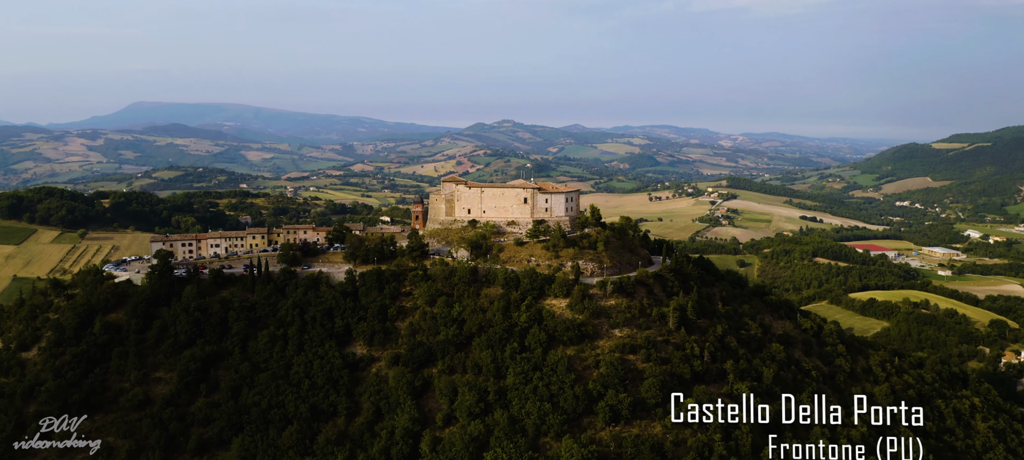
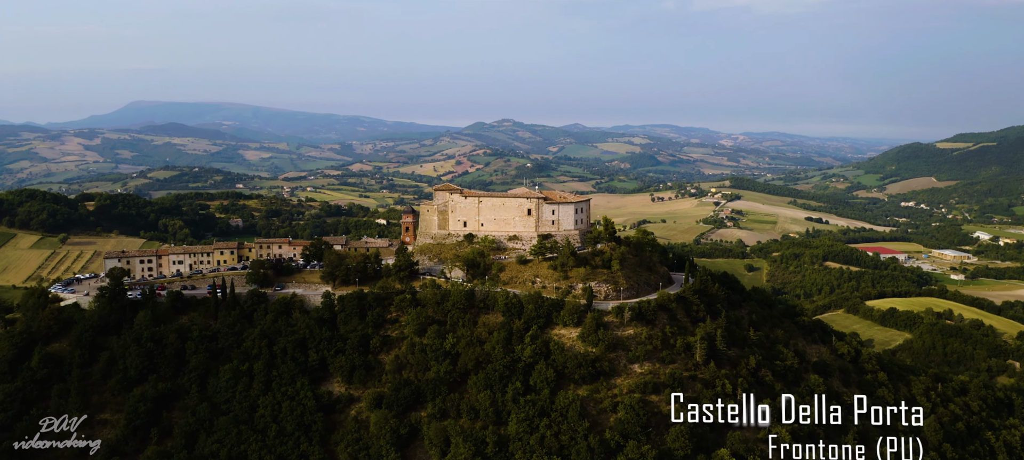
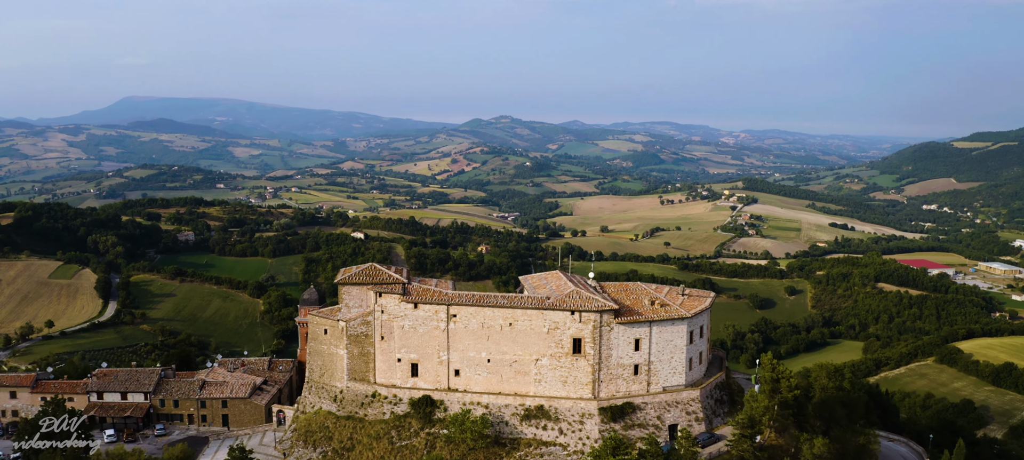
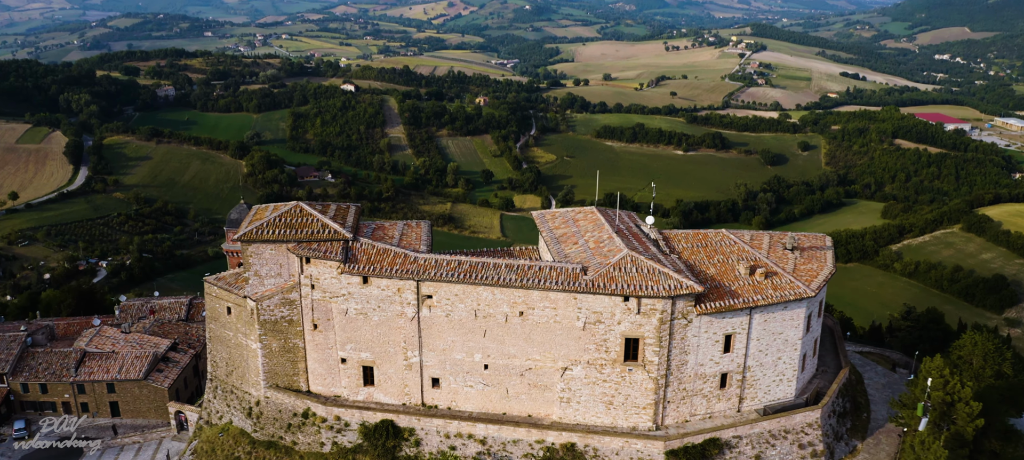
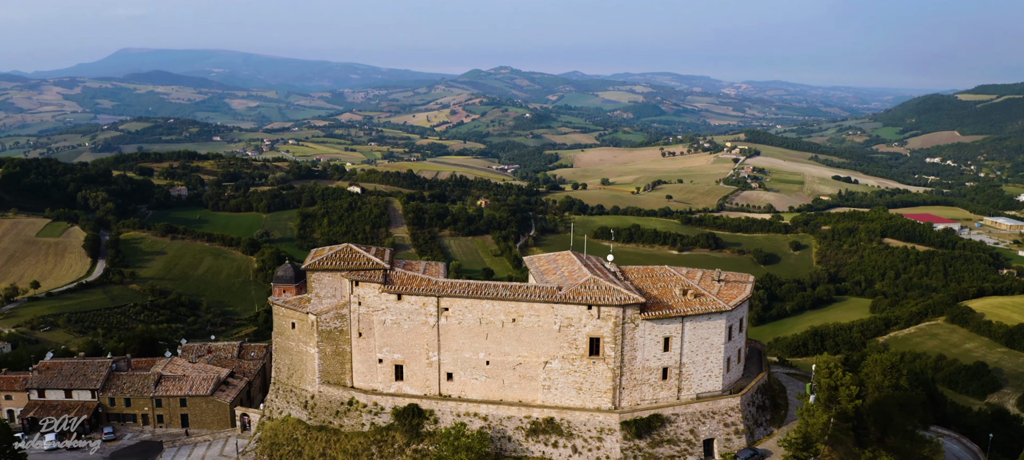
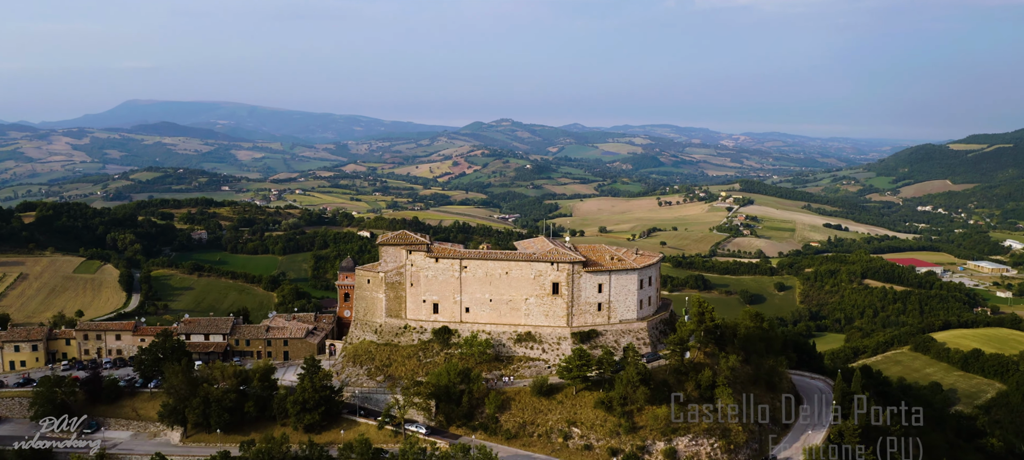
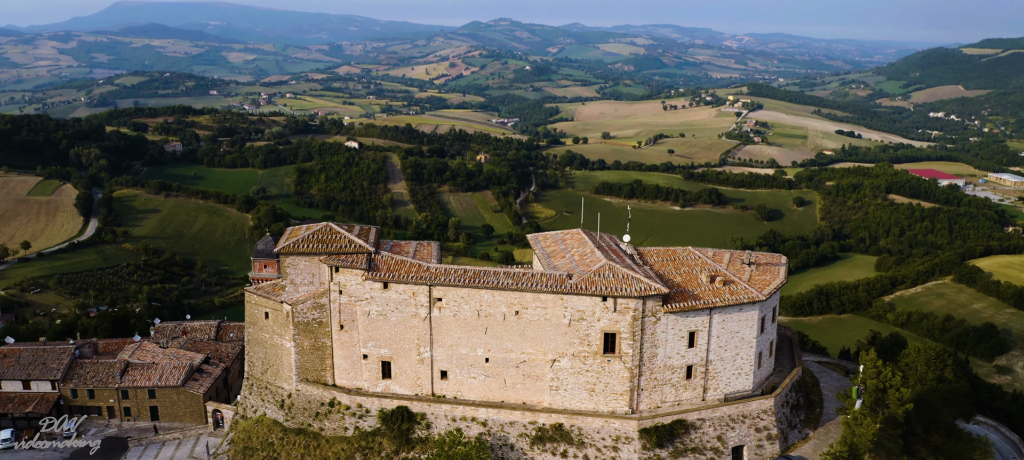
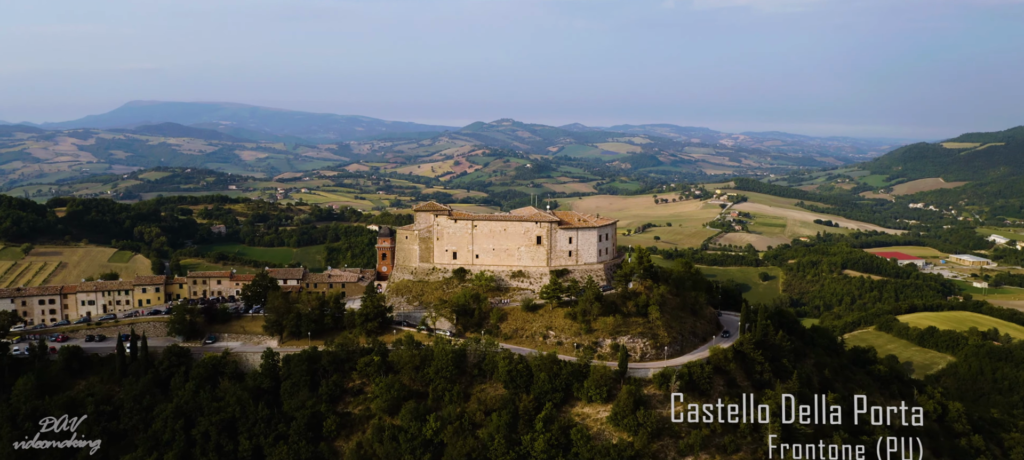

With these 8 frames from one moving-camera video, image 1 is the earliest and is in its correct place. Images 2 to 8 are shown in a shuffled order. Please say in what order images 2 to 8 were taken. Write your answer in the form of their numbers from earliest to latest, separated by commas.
2, 8, 6, 3, 5, 7, 4
